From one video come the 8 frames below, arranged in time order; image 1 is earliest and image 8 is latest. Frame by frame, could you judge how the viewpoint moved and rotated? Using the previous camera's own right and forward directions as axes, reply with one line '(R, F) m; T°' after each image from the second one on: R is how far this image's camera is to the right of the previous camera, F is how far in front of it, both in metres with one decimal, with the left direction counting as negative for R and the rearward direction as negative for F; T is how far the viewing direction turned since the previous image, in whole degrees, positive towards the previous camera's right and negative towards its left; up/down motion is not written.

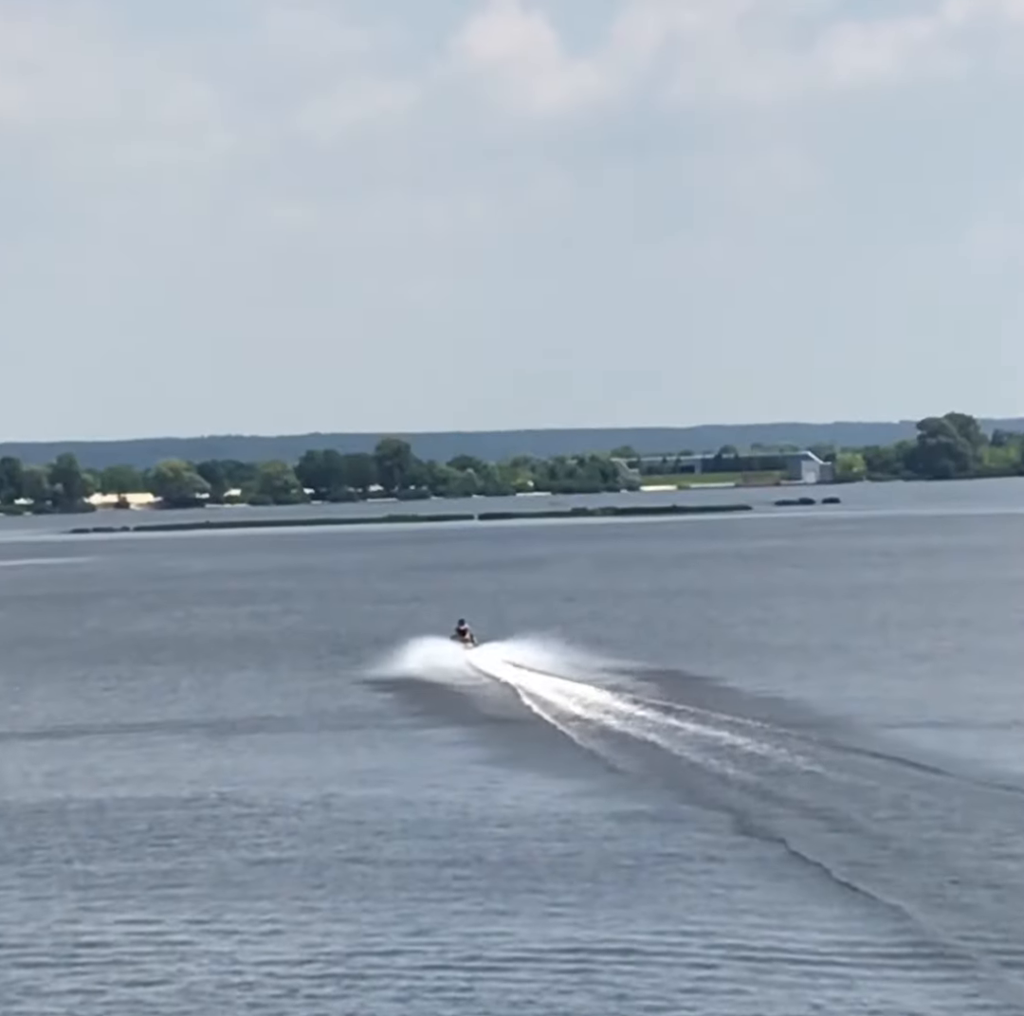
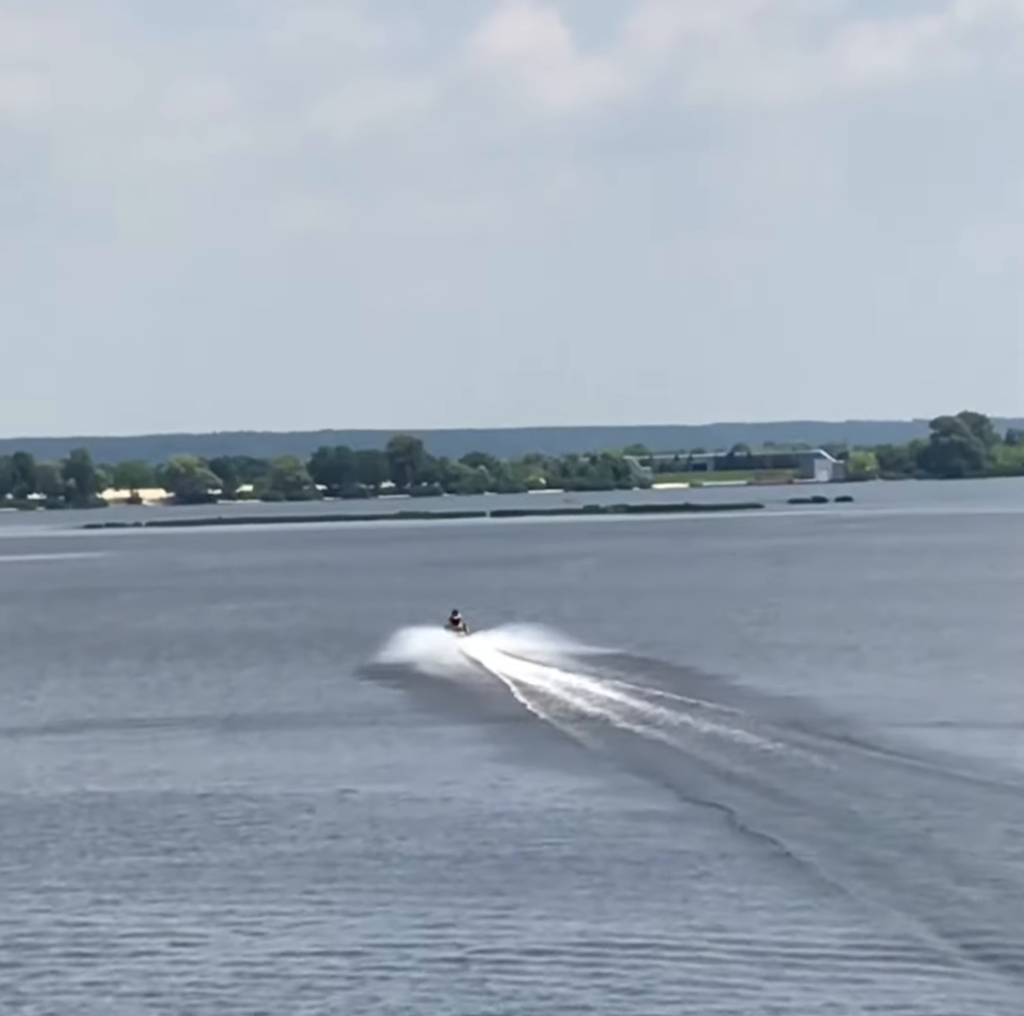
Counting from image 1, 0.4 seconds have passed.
(+1.0, +2.7) m; 0°
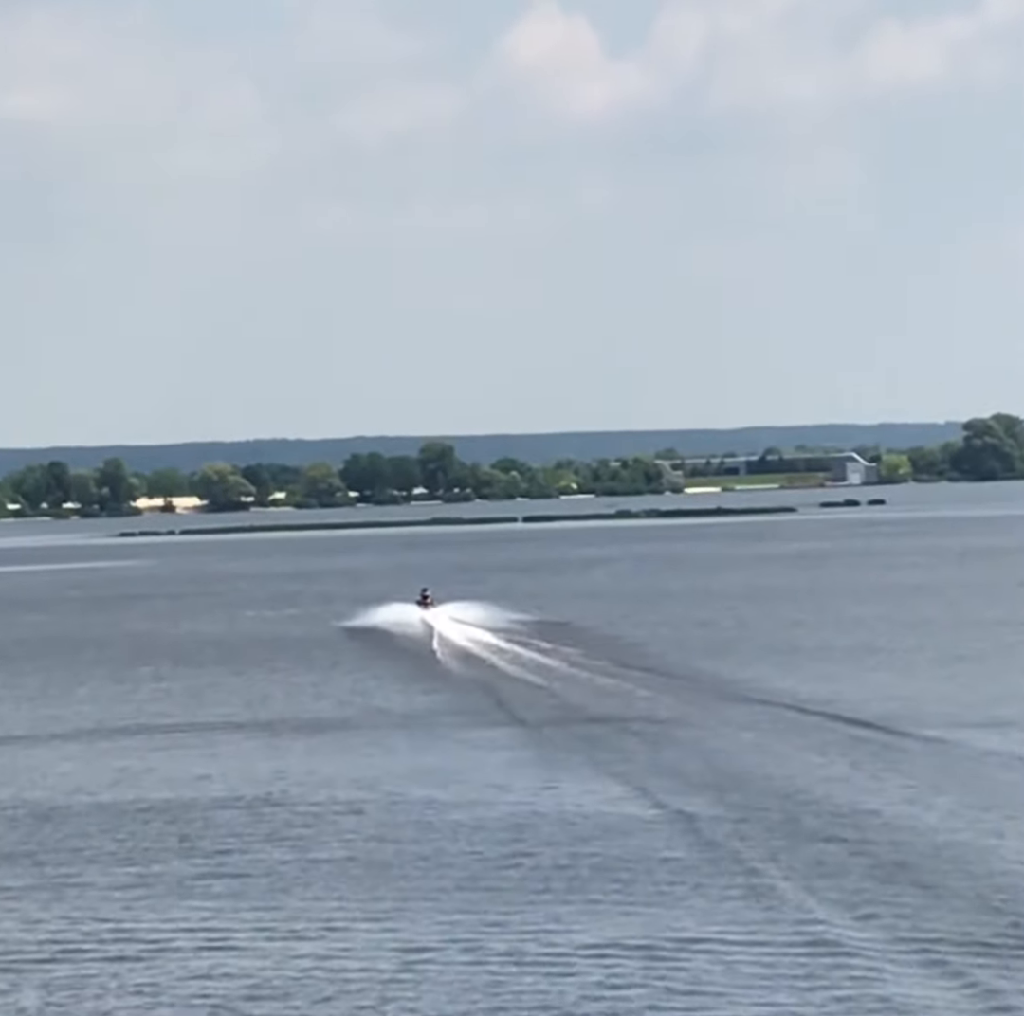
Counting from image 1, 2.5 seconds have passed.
(0.0, 0.0) m; -1°
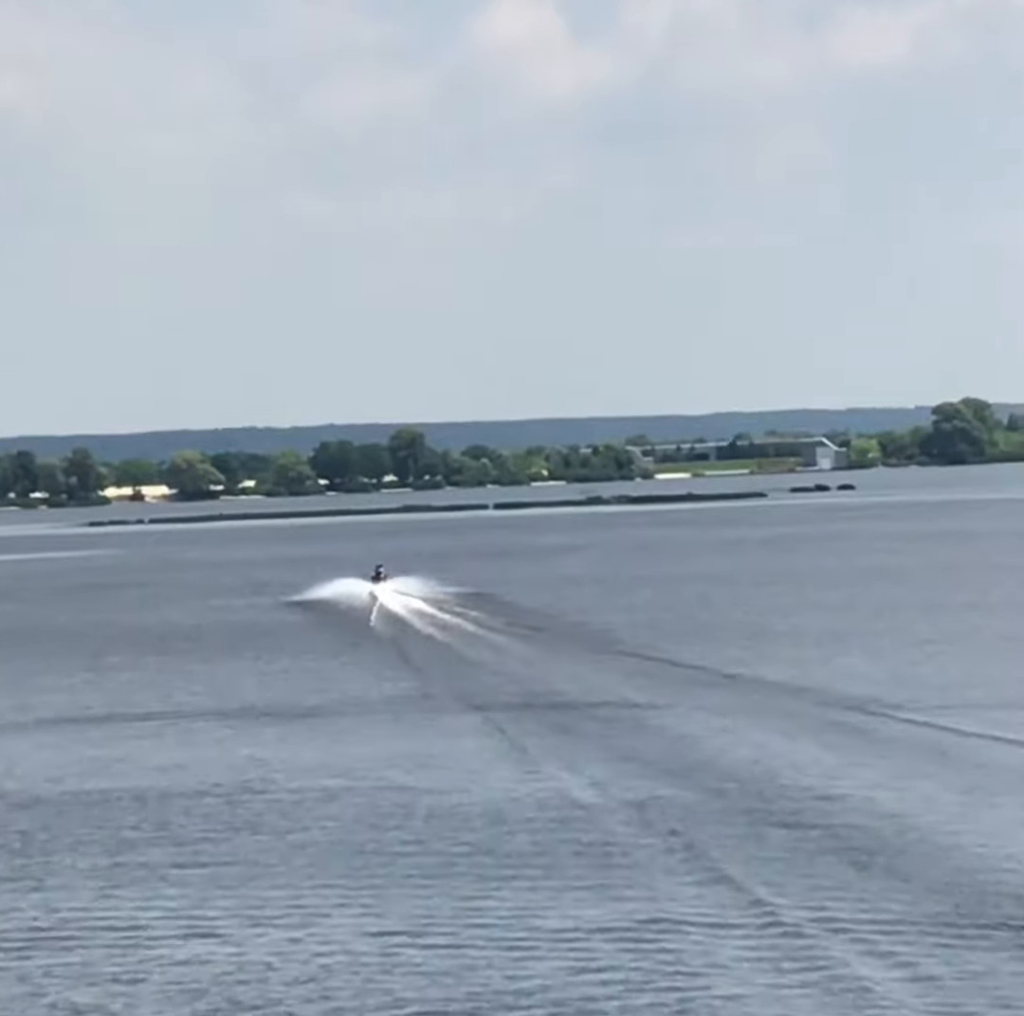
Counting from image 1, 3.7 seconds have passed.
(0.0, 0.0) m; +1°
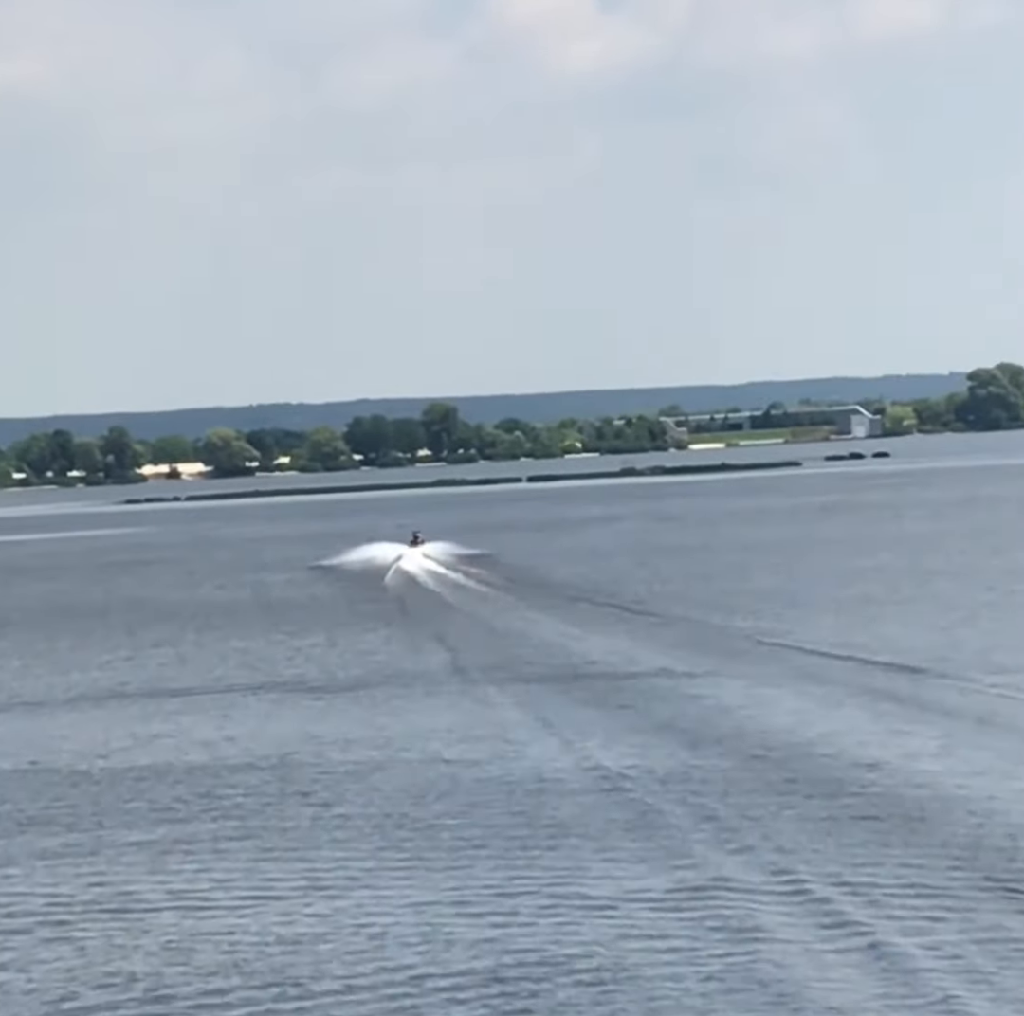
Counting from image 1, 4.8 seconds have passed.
(0.0, -0.1) m; -1°
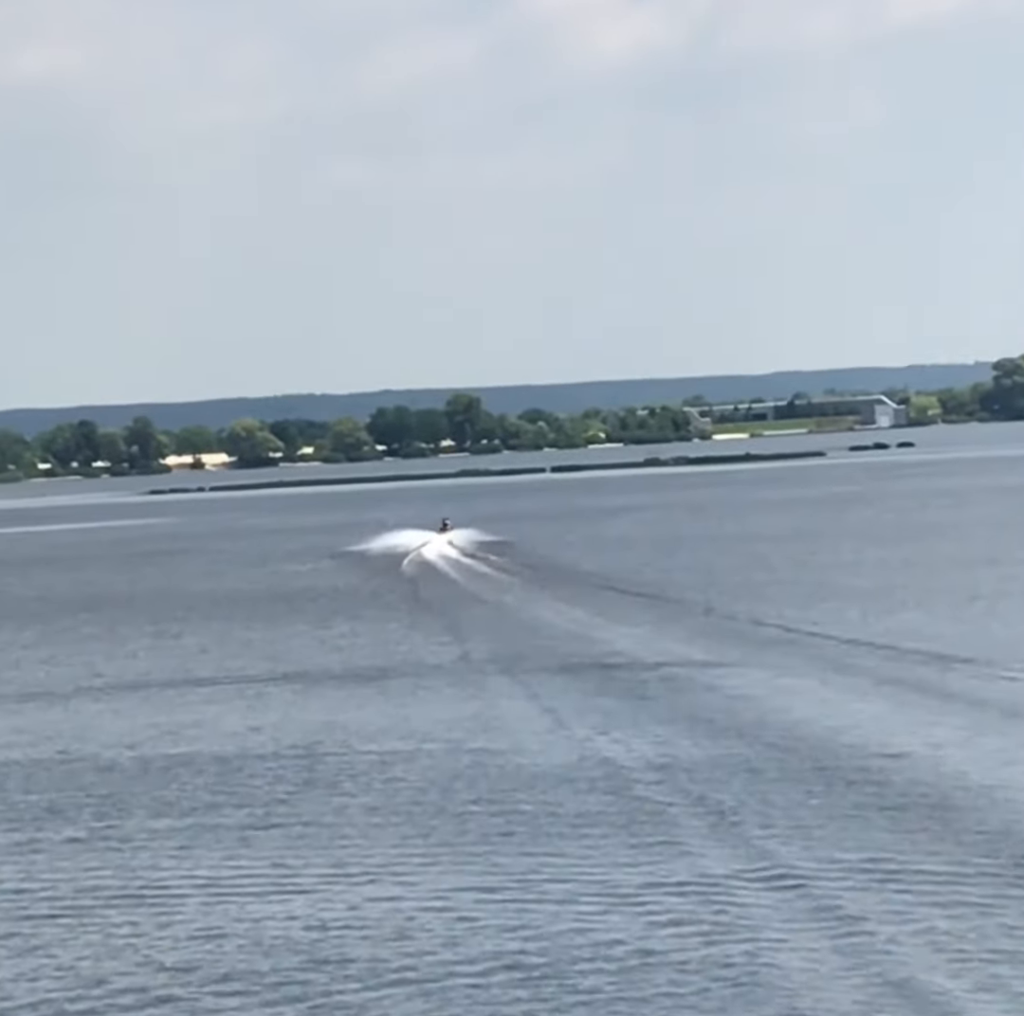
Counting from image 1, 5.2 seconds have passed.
(-1.5, +3.5) m; 0°
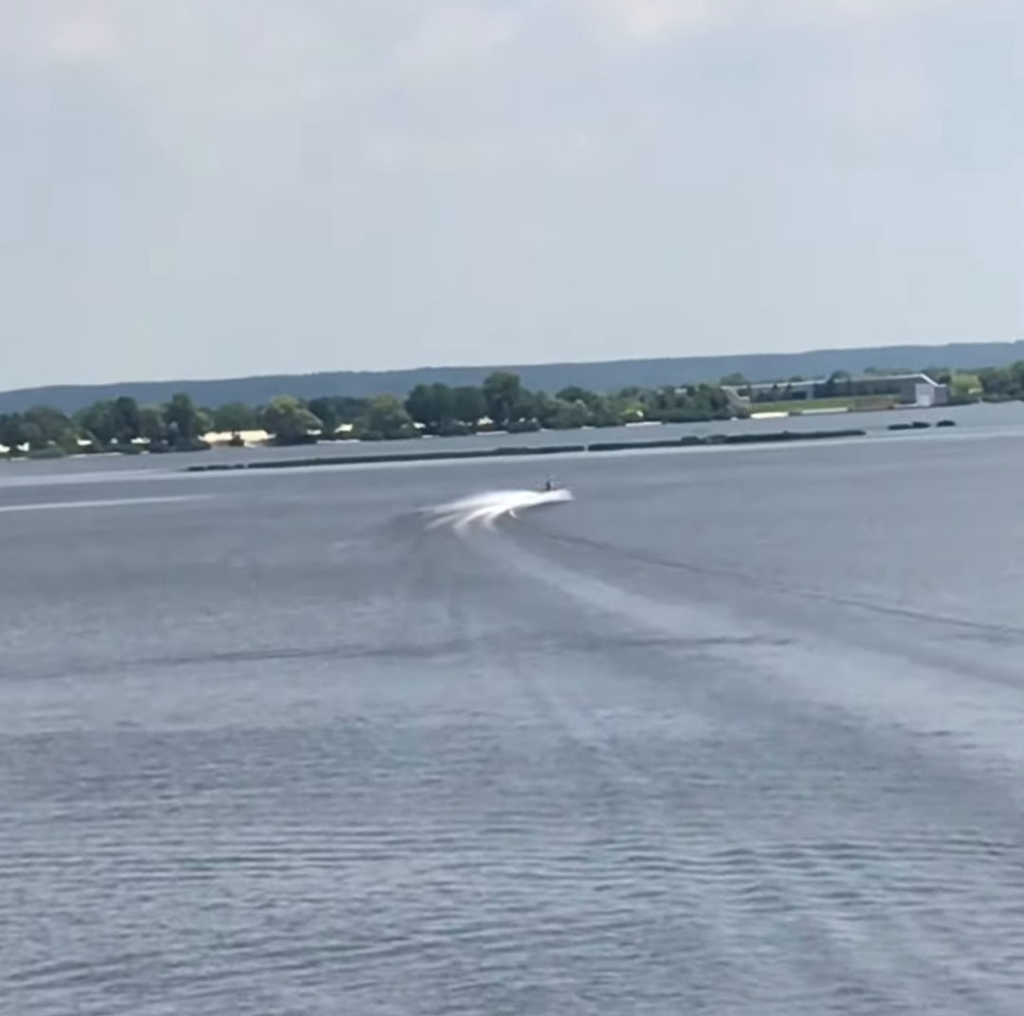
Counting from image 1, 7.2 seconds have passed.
(0.0, 0.0) m; -1°
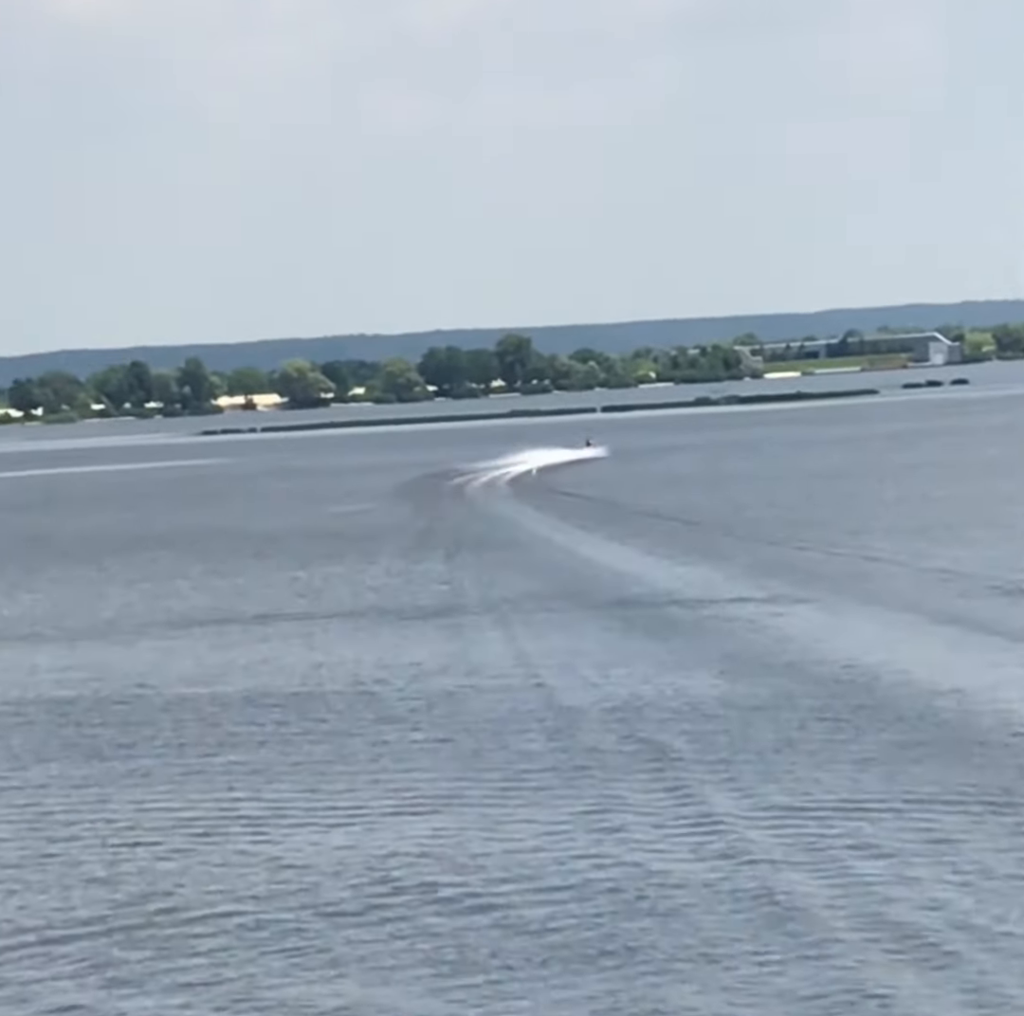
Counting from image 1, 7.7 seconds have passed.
(0.0, 0.0) m; 0°
